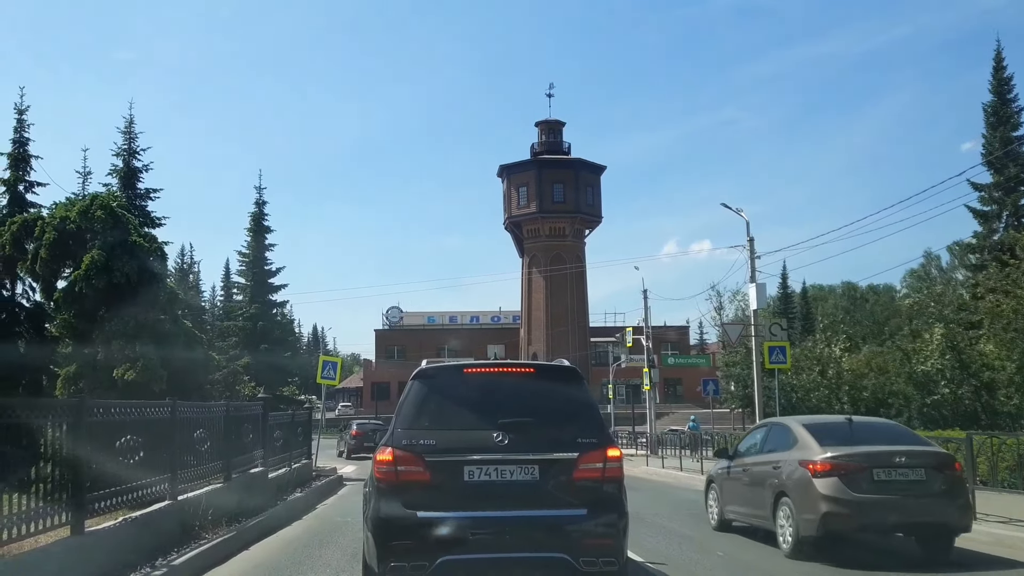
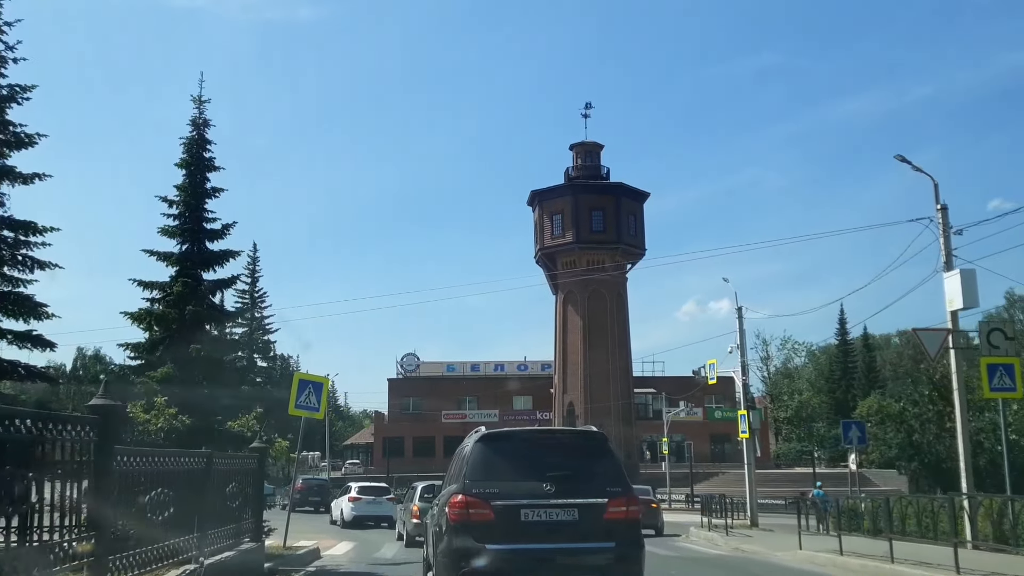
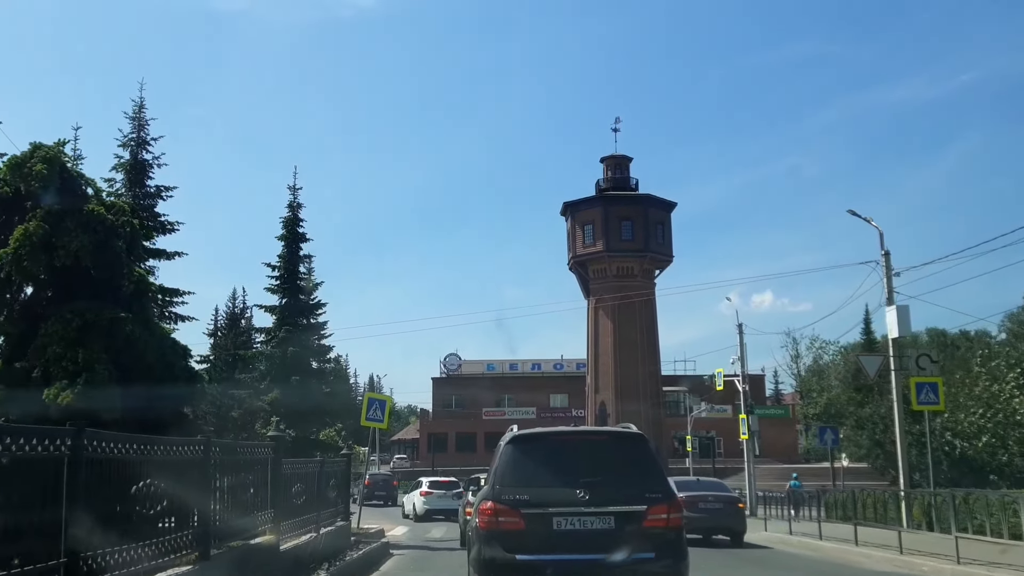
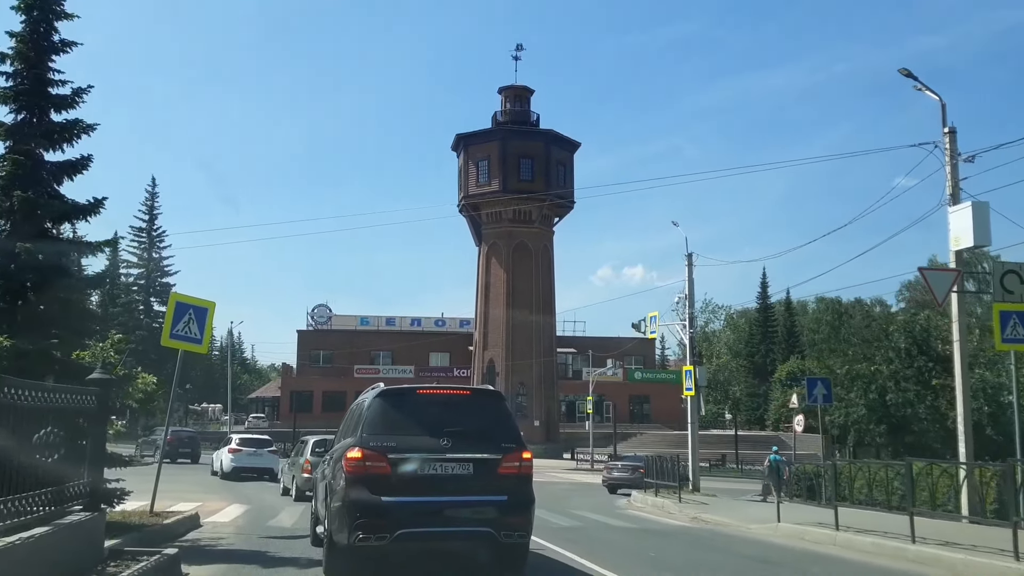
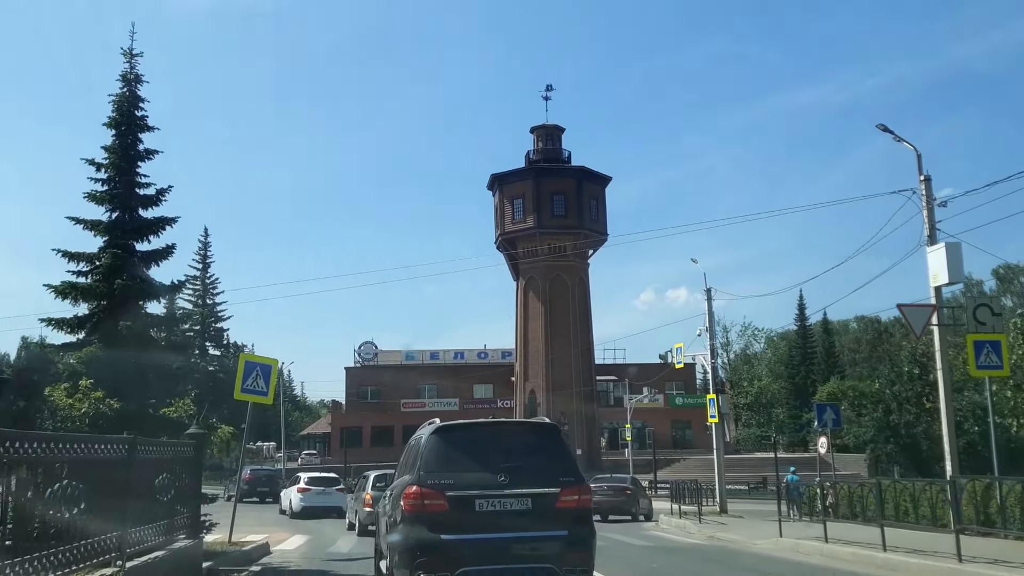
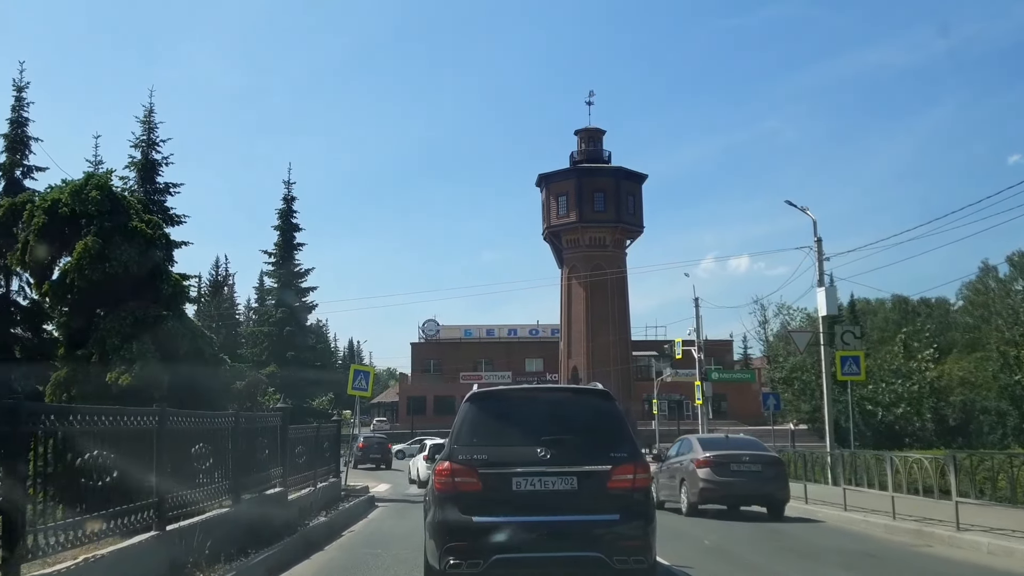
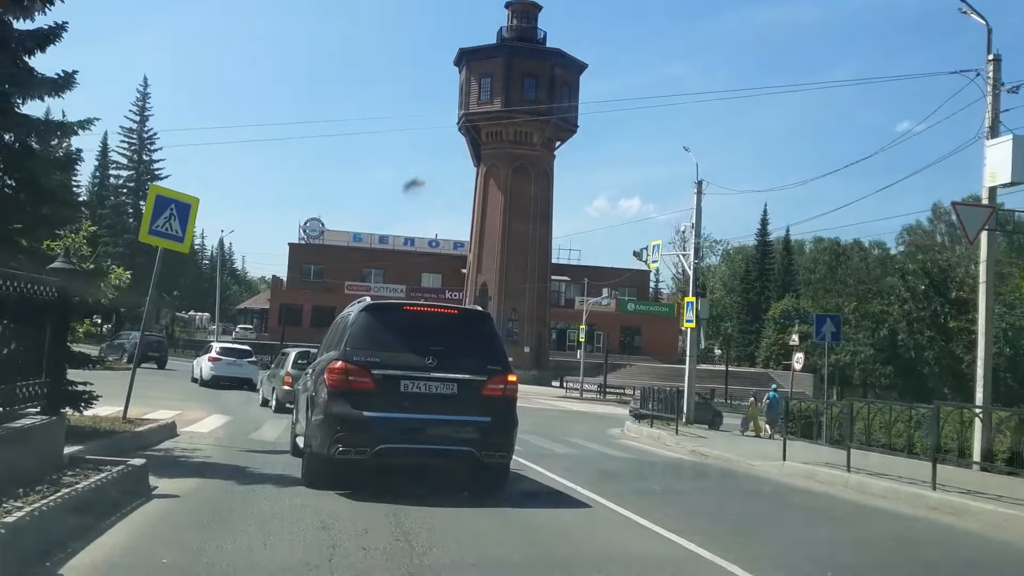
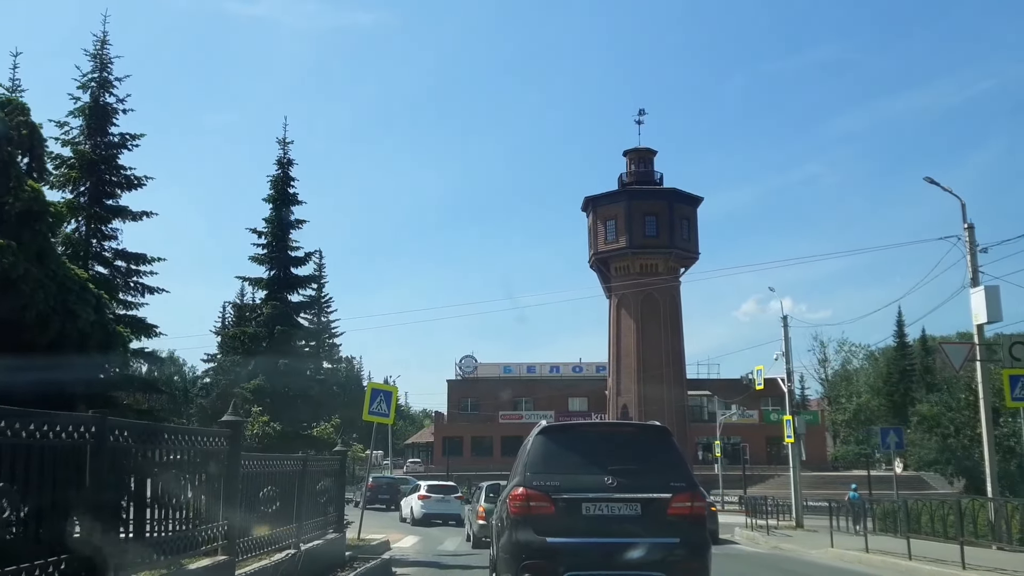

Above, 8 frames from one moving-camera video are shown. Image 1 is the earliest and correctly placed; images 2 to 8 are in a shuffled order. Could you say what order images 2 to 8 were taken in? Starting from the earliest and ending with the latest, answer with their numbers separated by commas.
6, 3, 8, 2, 5, 4, 7
